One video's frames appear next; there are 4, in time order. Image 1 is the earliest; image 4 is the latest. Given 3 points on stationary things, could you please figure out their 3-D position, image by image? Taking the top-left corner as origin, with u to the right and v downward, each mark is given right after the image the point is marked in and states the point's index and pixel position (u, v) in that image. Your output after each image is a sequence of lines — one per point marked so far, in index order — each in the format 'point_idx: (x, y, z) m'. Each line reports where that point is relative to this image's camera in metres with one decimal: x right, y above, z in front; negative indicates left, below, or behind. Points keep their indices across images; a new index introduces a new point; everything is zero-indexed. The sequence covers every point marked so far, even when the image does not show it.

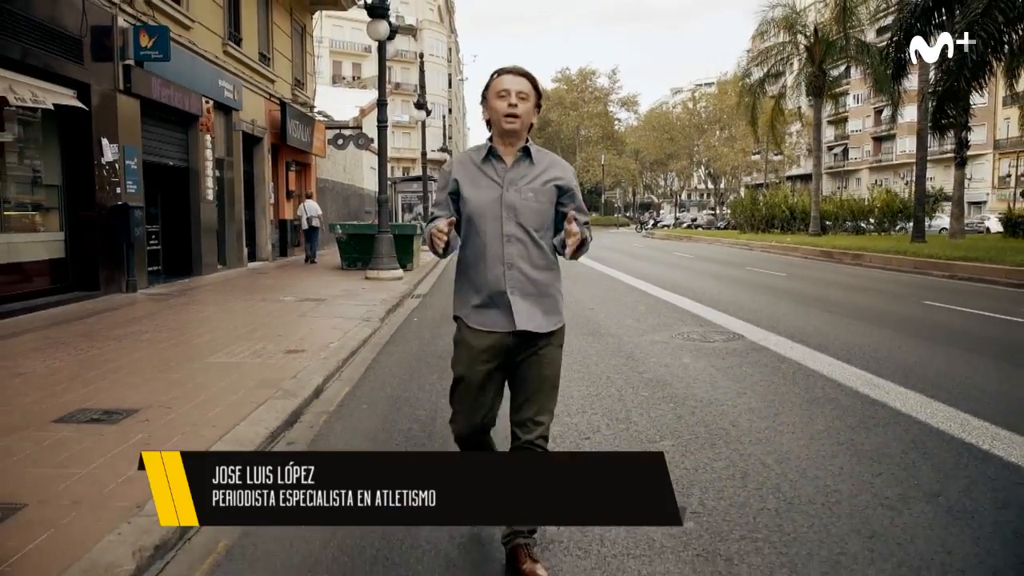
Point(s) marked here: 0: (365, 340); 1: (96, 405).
0: (-1.5, -0.6, +8.3) m
1: (-2.7, -0.7, +5.3) m
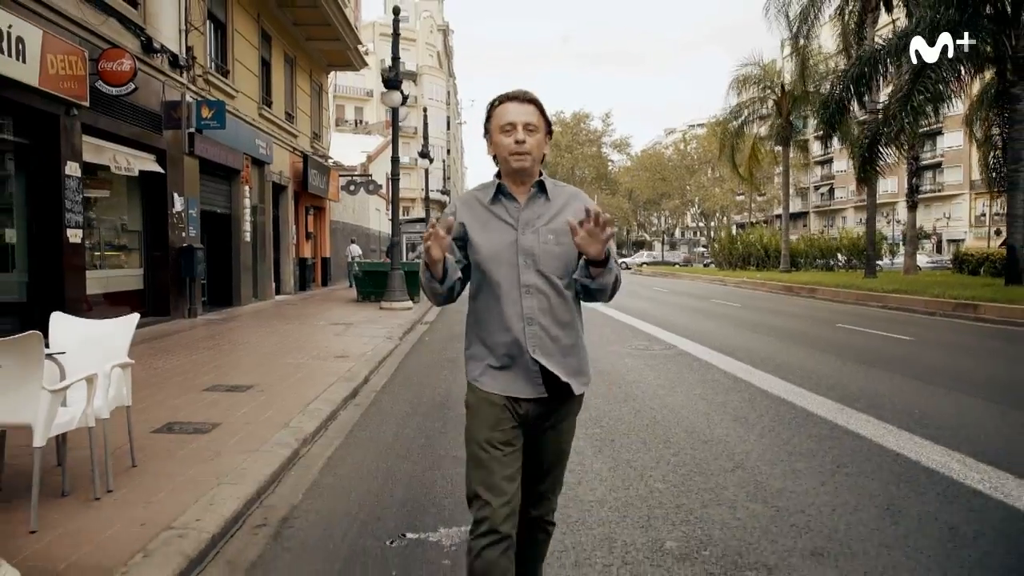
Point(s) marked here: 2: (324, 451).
0: (-1.7, -0.9, +10.9) m
1: (-2.8, -0.9, +7.9) m
2: (-1.3, -1.1, +5.6) m
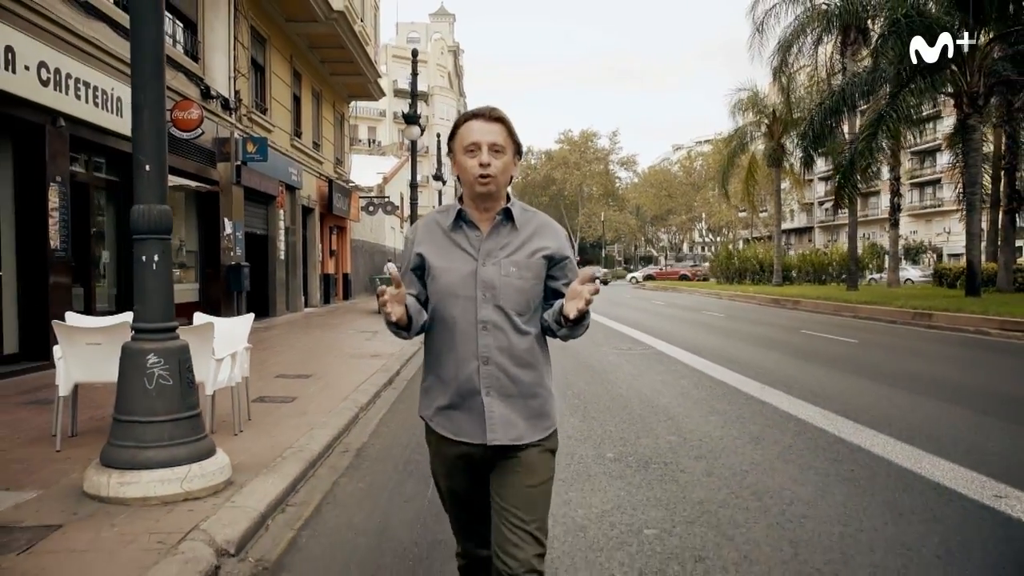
0: (-1.6, -1.0, +12.9) m
1: (-2.8, -1.0, +10.0) m
2: (-1.3, -1.2, +7.6) m
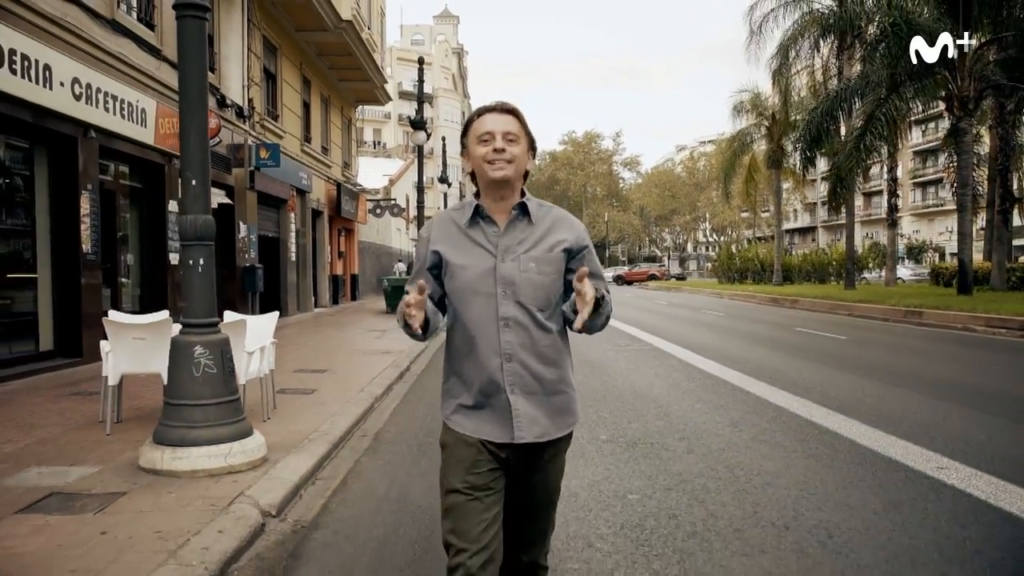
0: (-1.5, -1.0, +13.6) m
1: (-2.7, -1.0, +10.6) m
2: (-1.3, -1.2, +8.3) m
